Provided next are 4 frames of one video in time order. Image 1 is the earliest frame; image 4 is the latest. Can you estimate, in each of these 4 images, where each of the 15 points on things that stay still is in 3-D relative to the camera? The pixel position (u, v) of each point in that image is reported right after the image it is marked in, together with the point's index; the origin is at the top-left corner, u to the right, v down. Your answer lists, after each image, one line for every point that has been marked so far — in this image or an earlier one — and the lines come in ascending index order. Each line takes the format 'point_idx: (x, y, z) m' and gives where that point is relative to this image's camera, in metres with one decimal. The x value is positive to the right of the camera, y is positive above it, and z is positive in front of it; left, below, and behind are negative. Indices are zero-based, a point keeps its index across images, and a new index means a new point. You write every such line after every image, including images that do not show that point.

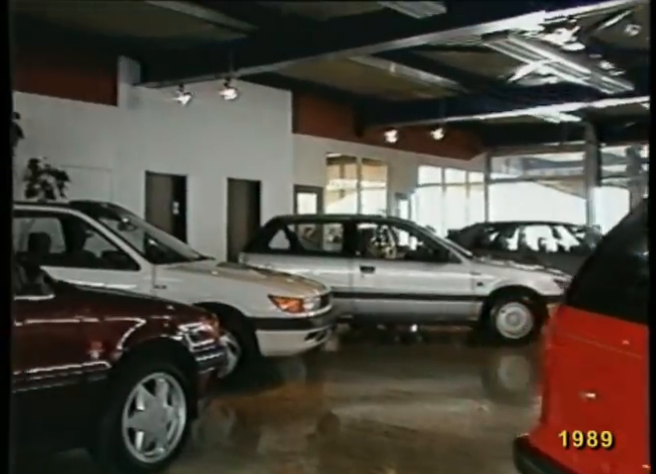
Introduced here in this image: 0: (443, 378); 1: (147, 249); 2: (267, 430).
0: (+0.9, -1.1, +7.6) m
1: (-1.2, -0.1, +7.1) m
2: (-0.4, -1.1, +5.8) m
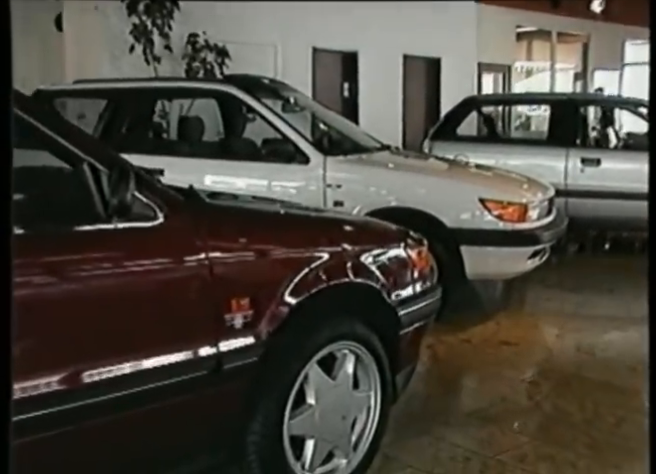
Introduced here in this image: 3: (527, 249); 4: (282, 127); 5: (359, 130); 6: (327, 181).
0: (+2.1, -0.4, +5.8) m
1: (0.0, +0.5, +5.5) m
2: (+0.6, -0.6, +4.3) m
3: (+1.0, -0.1, +5.3) m
4: (-0.3, +0.6, +5.5) m
5: (+0.2, +0.6, +6.0) m
6: (0.0, +0.3, +5.3) m
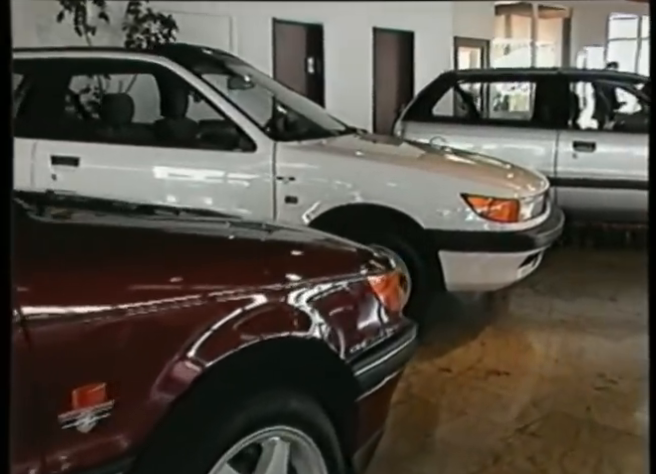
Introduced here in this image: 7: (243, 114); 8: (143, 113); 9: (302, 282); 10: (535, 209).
0: (+1.9, -0.4, +5.1) m
1: (-0.3, +0.5, +4.7) m
2: (+0.5, -0.6, +3.5) m
3: (+0.8, -0.1, +4.5) m
4: (-0.5, +0.6, +4.6) m
5: (0.0, +0.6, +5.1) m
6: (-0.2, +0.3, +4.4) m
7: (-0.4, +0.6, +4.6) m
8: (-0.9, +0.6, +4.7) m
9: (0.0, 0.0, +2.6) m
10: (+0.9, +0.1, +4.6) m
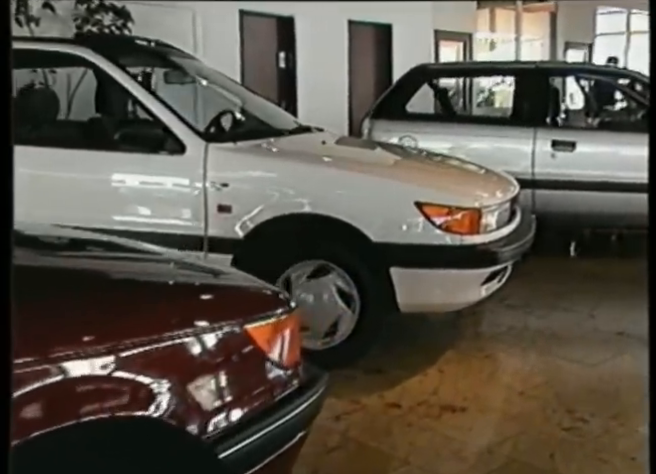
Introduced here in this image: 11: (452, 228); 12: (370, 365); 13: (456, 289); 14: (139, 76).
0: (+1.7, -0.4, +4.6) m
1: (-0.5, +0.5, +4.3) m
2: (+0.2, -0.7, +3.1) m
3: (+0.6, -0.1, +4.0) m
4: (-0.7, +0.6, +4.2) m
5: (-0.3, +0.6, +4.7) m
6: (-0.4, +0.3, +4.0) m
7: (-0.6, +0.5, +4.1) m
8: (-1.1, +0.5, +4.2) m
9: (-0.2, -0.1, +2.1) m
10: (+0.7, +0.1, +4.2) m
11: (+0.5, +0.1, +4.0) m
12: (+0.2, -0.5, +3.9) m
13: (+0.5, -0.2, +4.1) m
14: (-0.9, +0.7, +4.1) m
